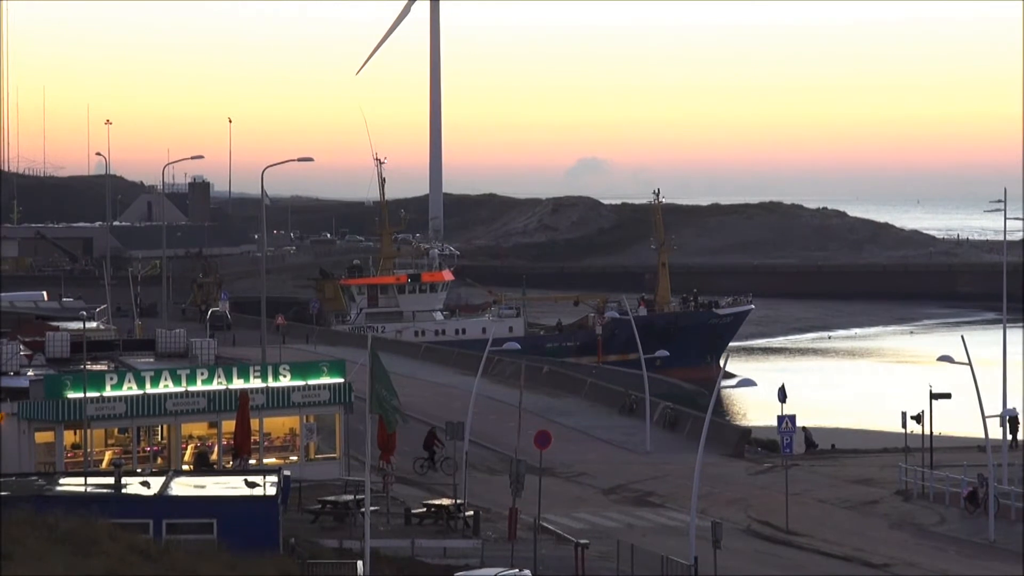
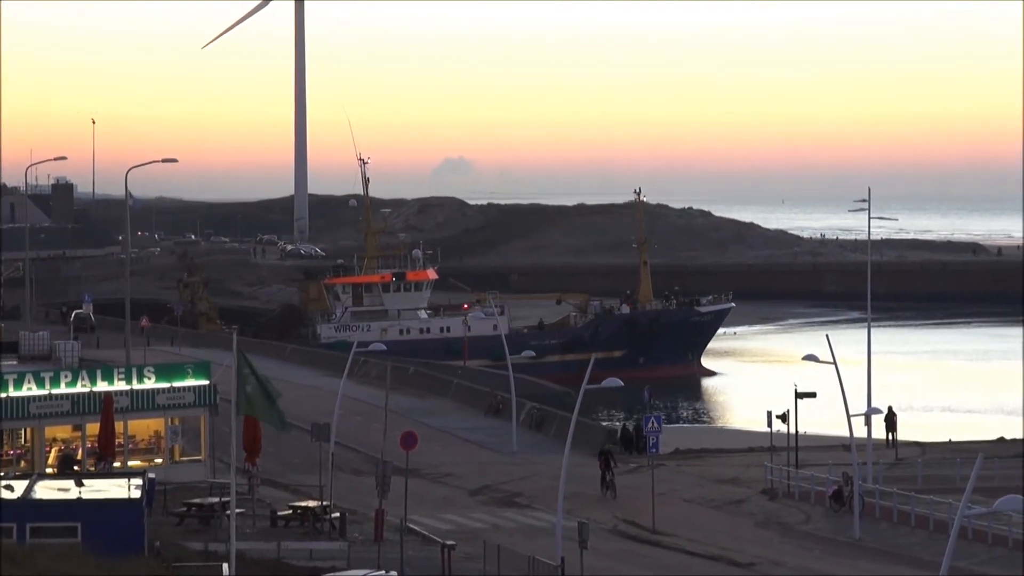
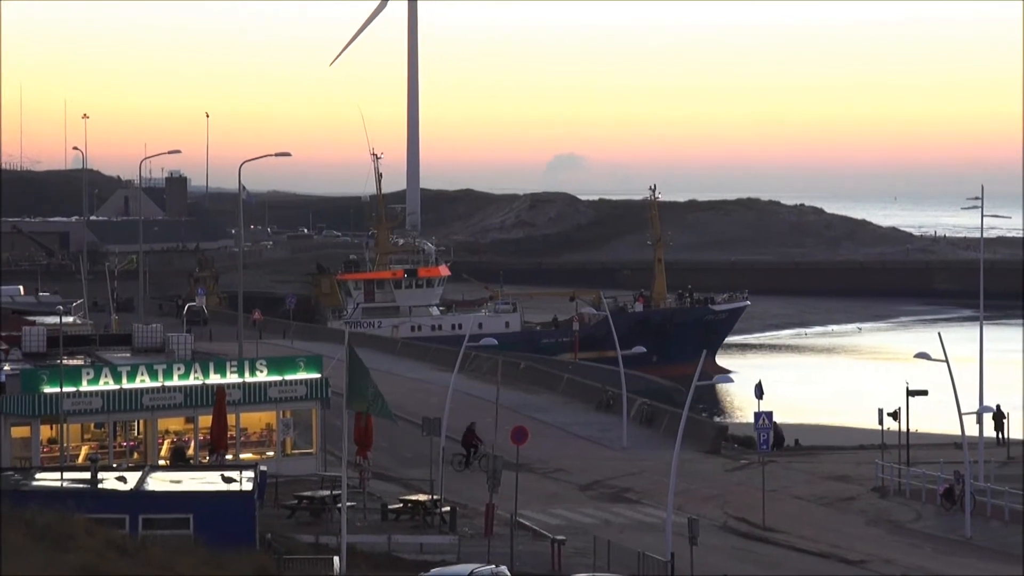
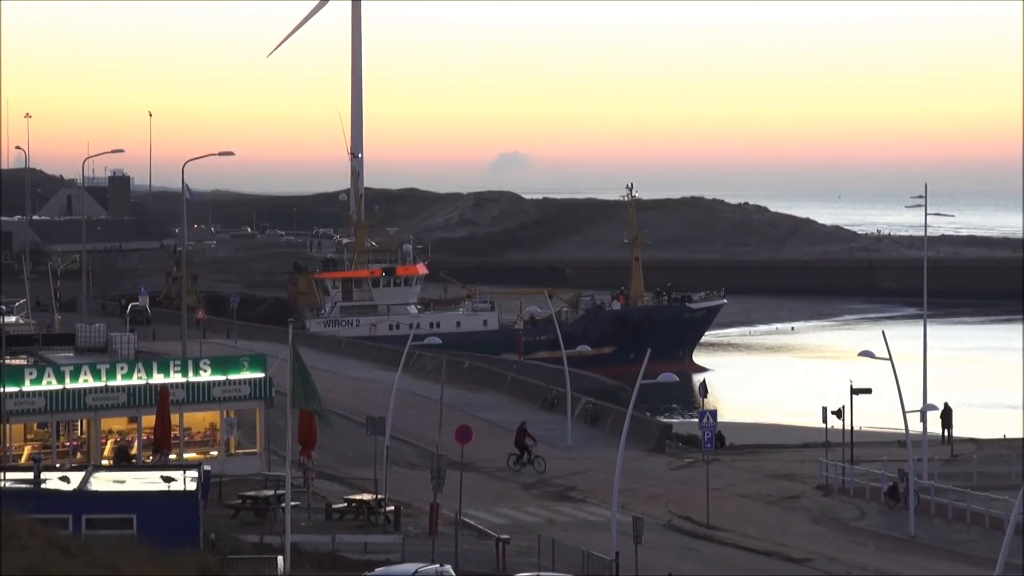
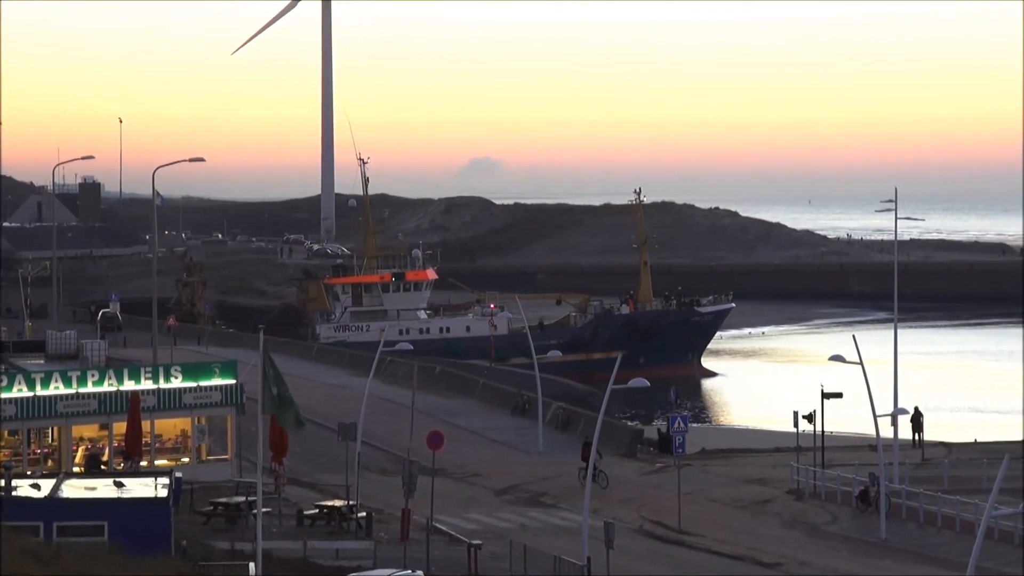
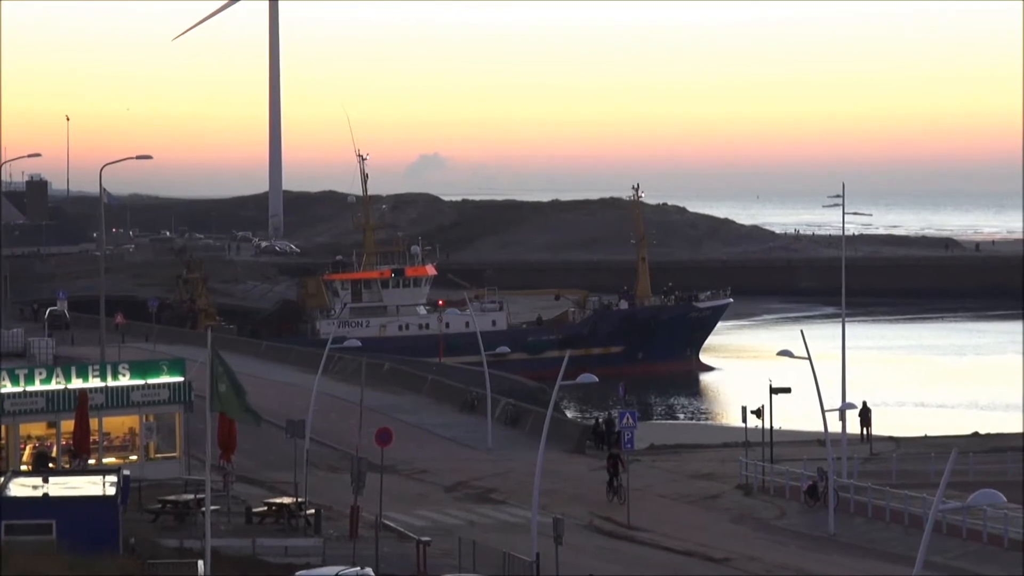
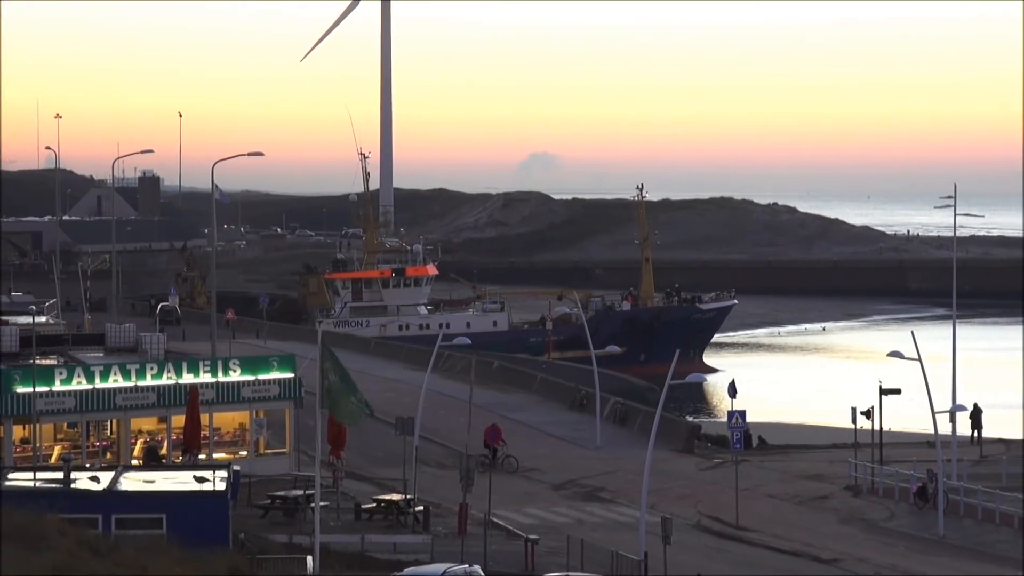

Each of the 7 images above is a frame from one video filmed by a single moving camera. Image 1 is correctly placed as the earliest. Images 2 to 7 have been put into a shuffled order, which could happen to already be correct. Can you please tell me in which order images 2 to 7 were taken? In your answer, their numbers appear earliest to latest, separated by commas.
3, 7, 4, 5, 2, 6
